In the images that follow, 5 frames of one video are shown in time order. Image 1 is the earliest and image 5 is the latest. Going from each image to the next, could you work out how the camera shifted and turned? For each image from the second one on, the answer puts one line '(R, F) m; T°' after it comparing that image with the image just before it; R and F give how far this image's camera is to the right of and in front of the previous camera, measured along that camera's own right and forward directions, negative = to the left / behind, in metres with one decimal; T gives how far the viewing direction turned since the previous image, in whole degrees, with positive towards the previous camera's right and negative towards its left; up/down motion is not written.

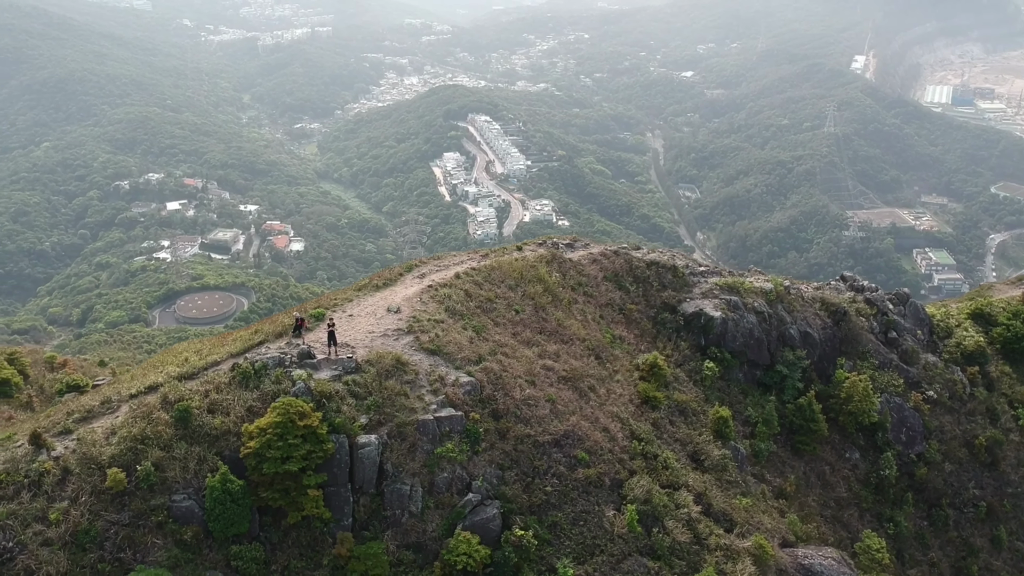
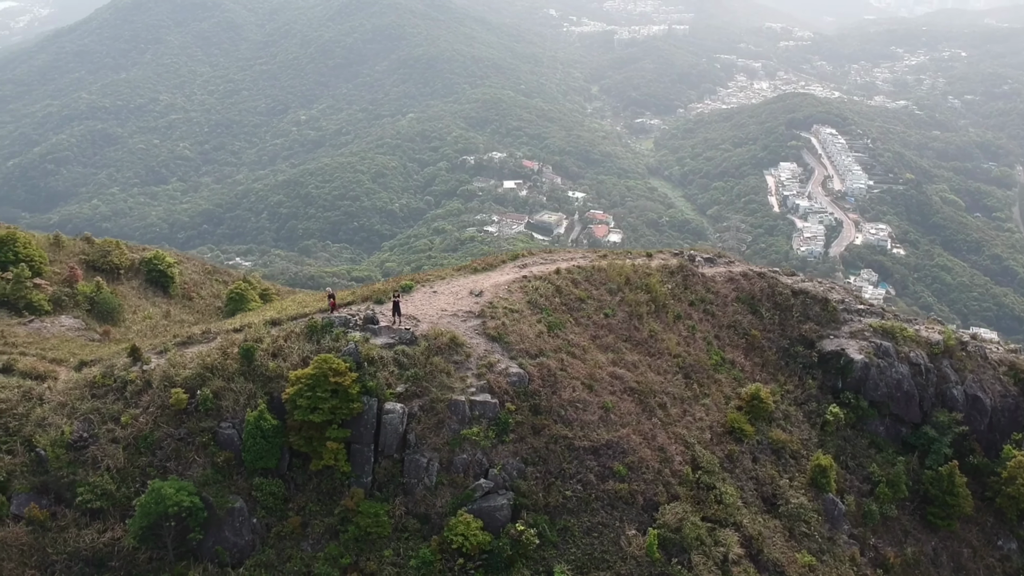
(+4.0, +0.5) m; -19°
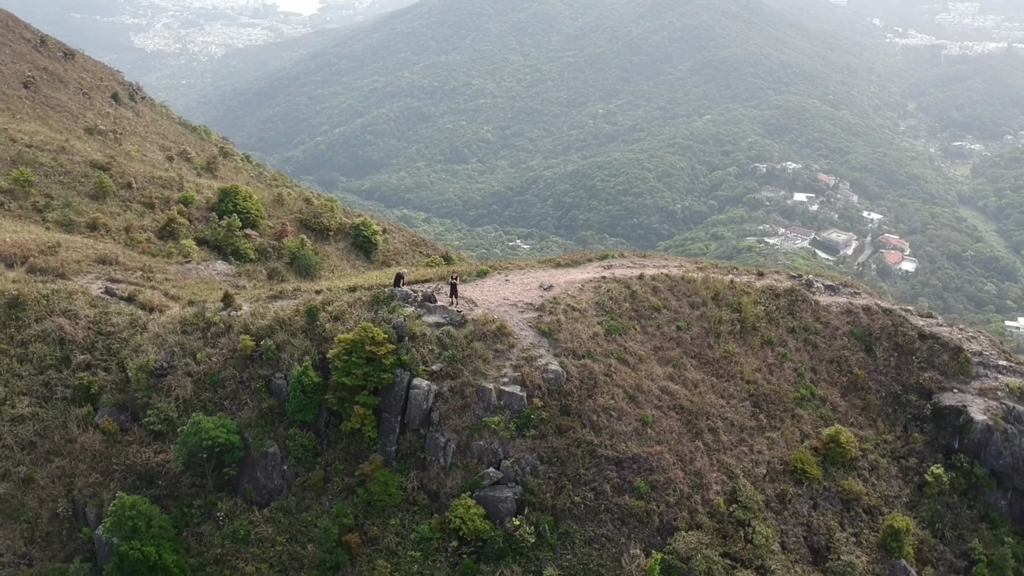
(+3.6, +0.6) m; -16°
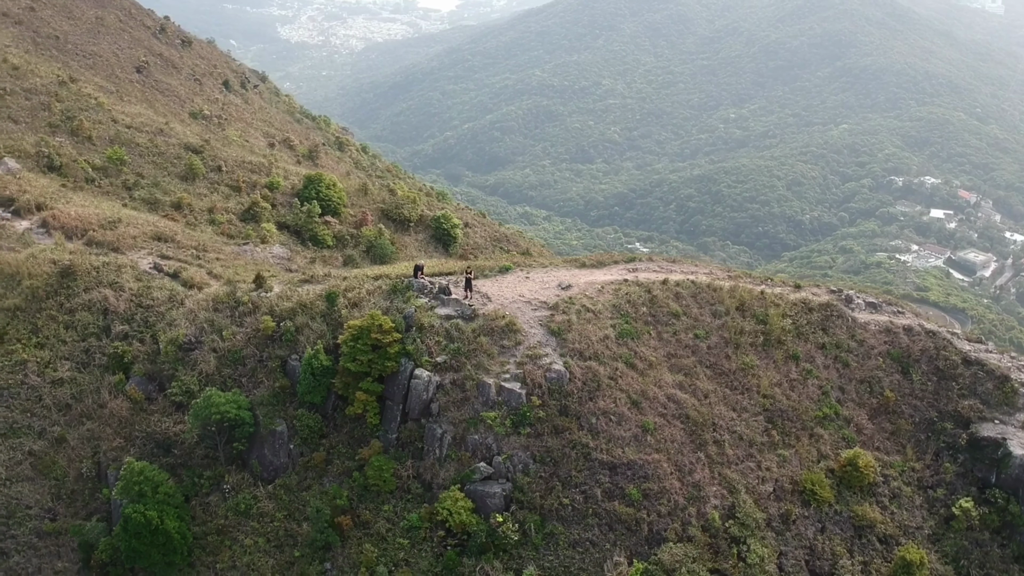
(+1.8, +0.1) m; -7°
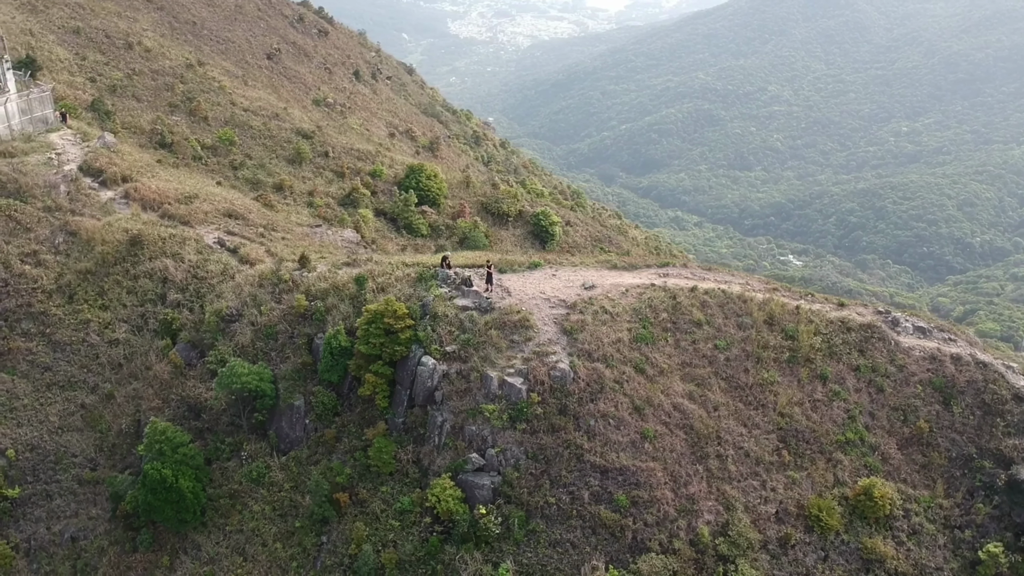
(+2.2, +0.1) m; -9°
